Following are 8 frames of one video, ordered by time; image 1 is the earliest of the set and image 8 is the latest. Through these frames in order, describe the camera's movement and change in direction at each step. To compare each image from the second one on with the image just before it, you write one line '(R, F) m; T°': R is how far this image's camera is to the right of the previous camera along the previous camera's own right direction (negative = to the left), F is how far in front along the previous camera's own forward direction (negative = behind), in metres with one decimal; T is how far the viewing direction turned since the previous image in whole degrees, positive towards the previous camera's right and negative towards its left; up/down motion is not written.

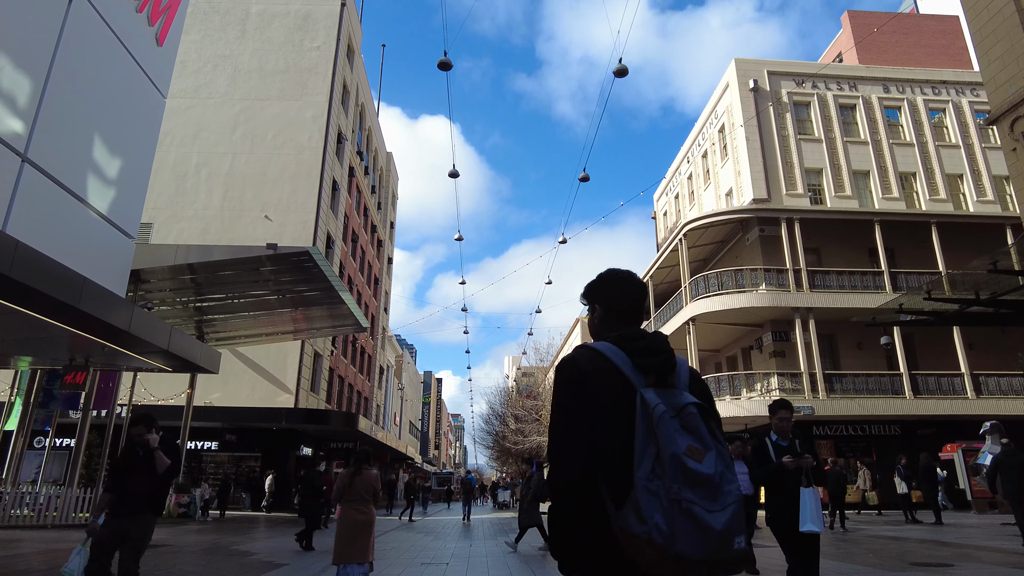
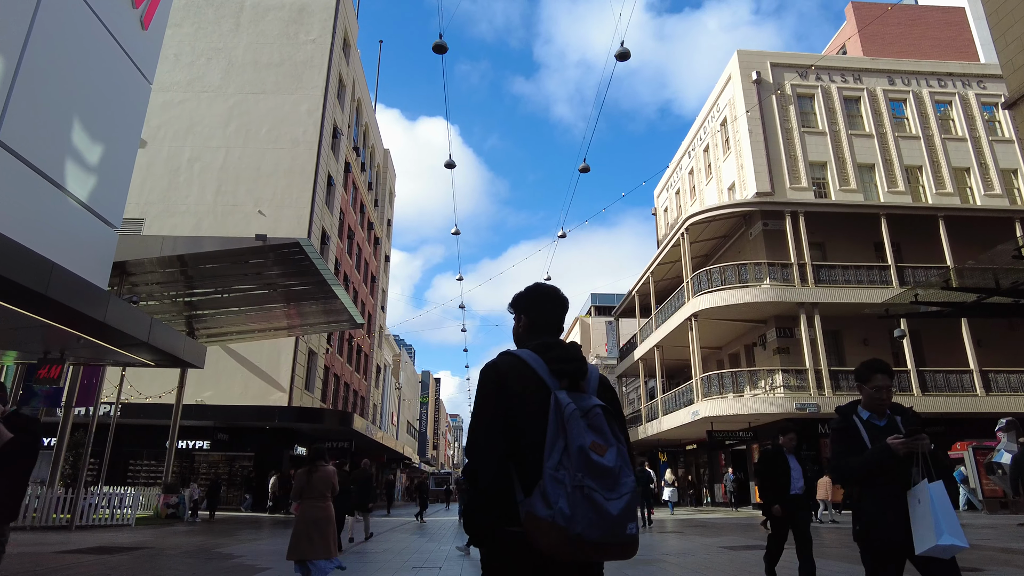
(0.0, +0.5) m; 0°
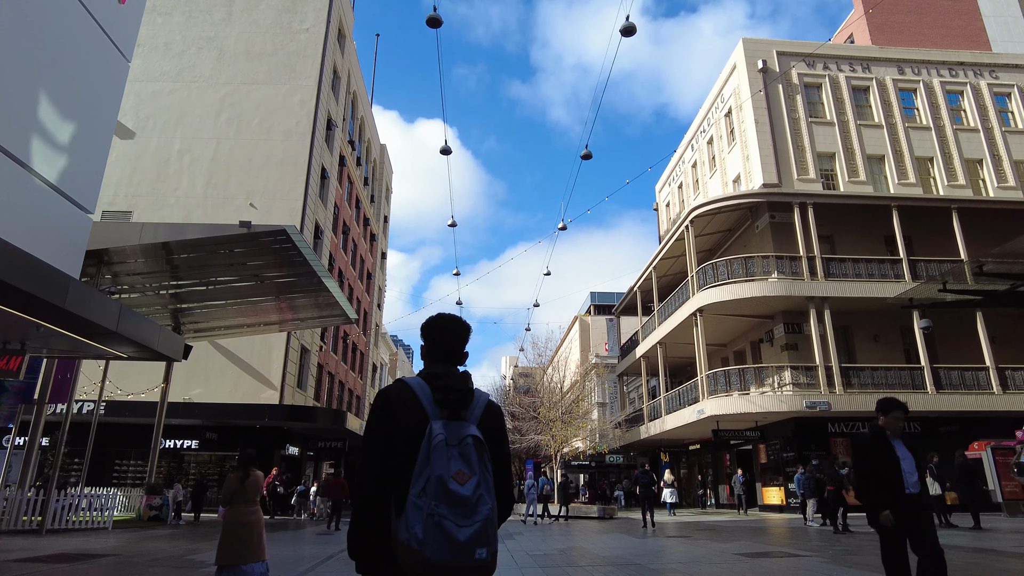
(0.0, +0.8) m; 0°
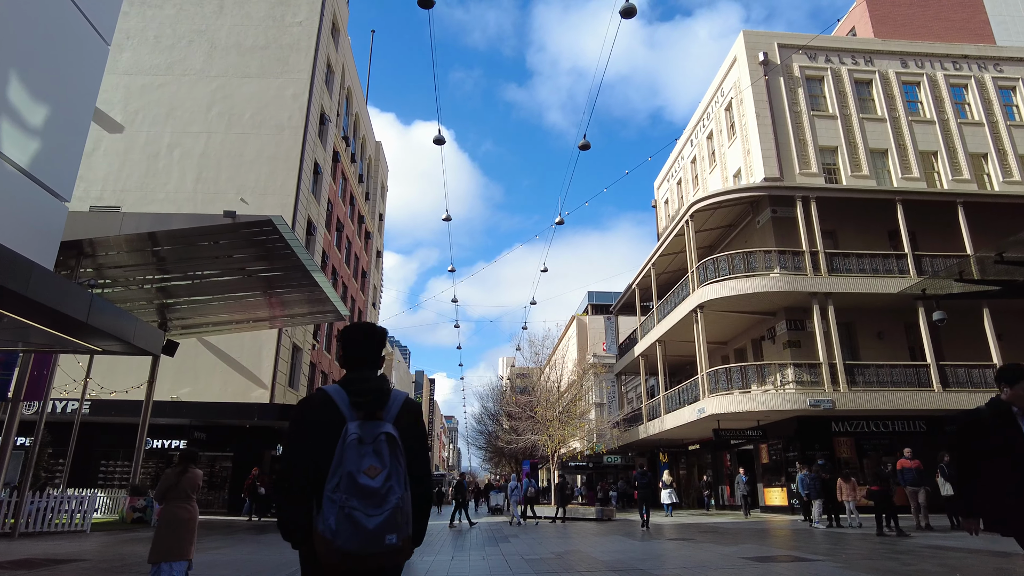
(0.0, +0.5) m; 0°
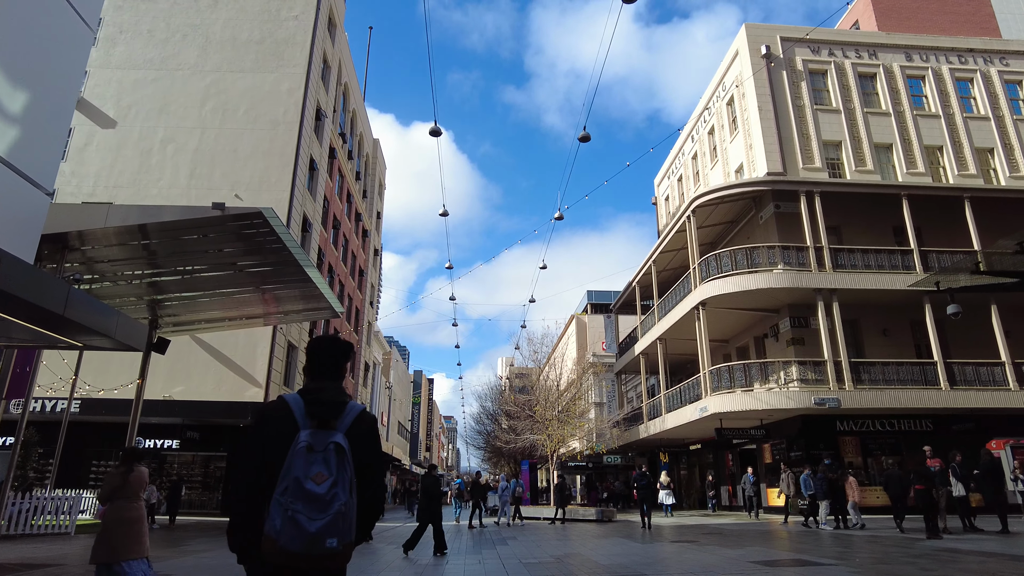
(0.0, +0.4) m; 0°
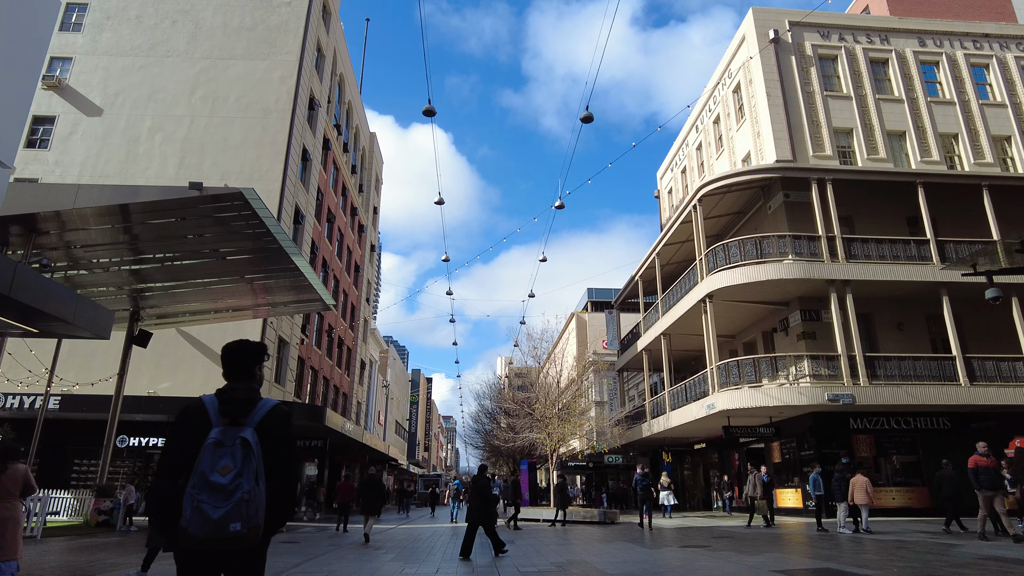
(0.0, +0.9) m; 0°
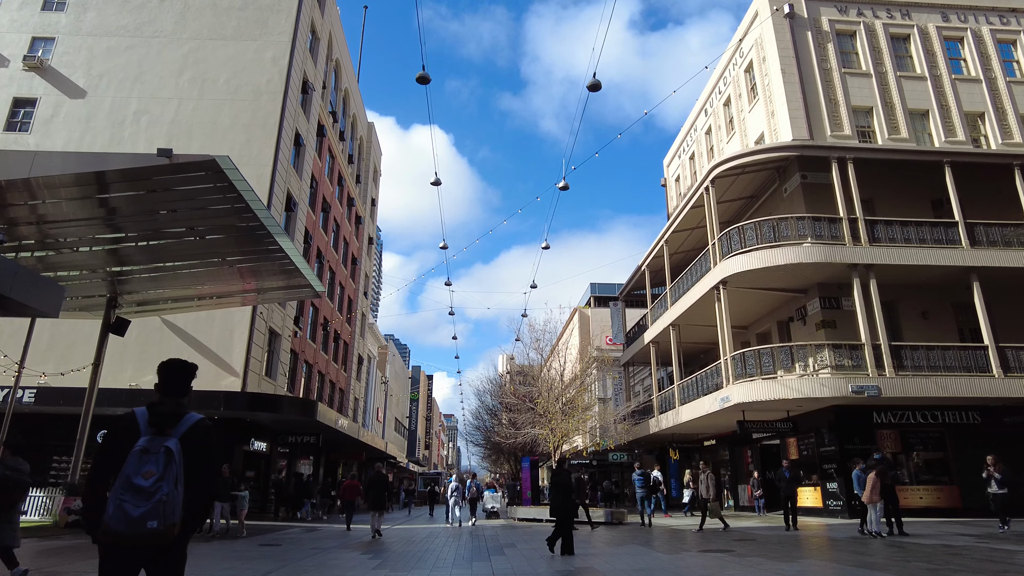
(0.0, +1.1) m; 0°
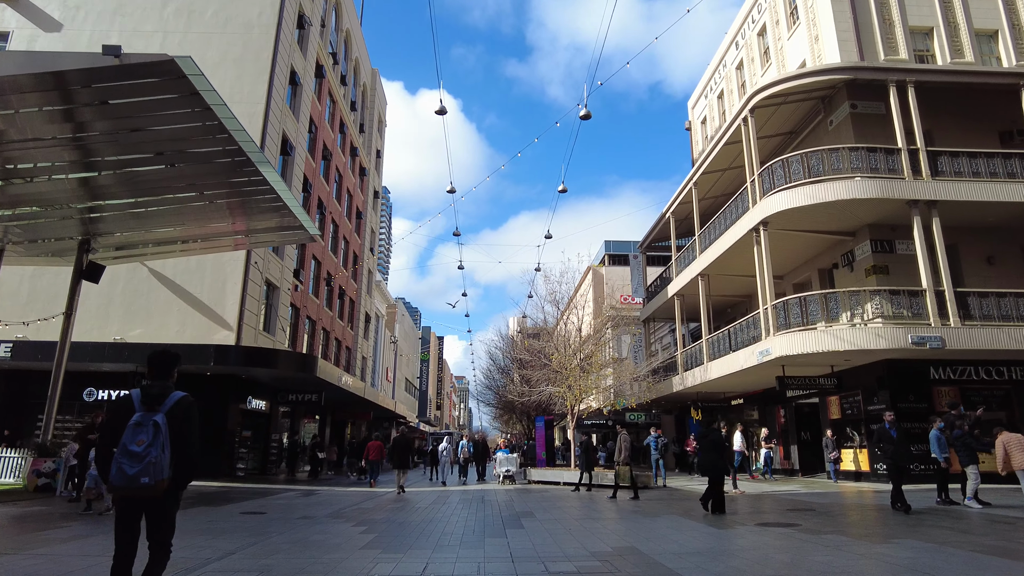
(-0.1, +1.8) m; -1°
